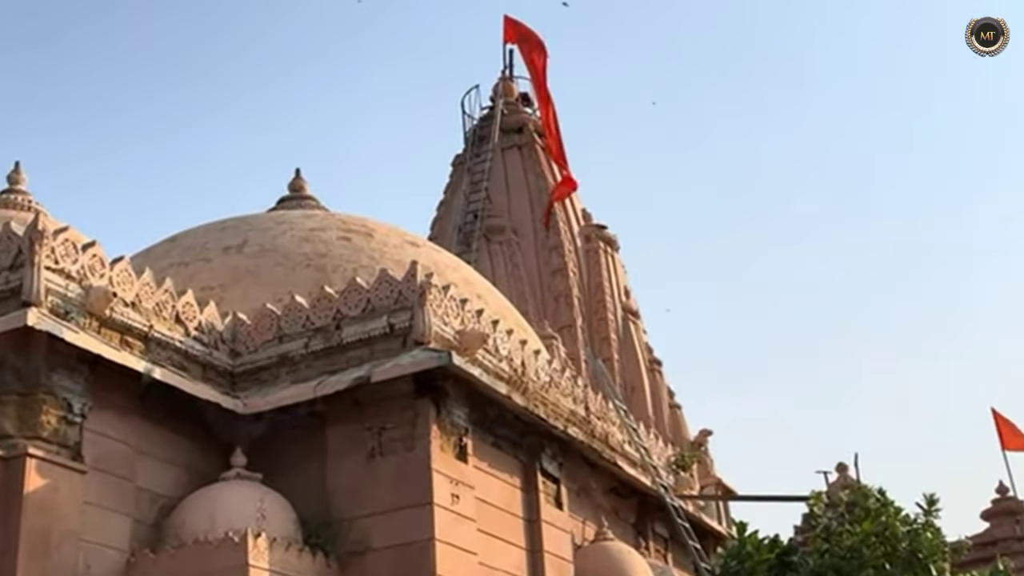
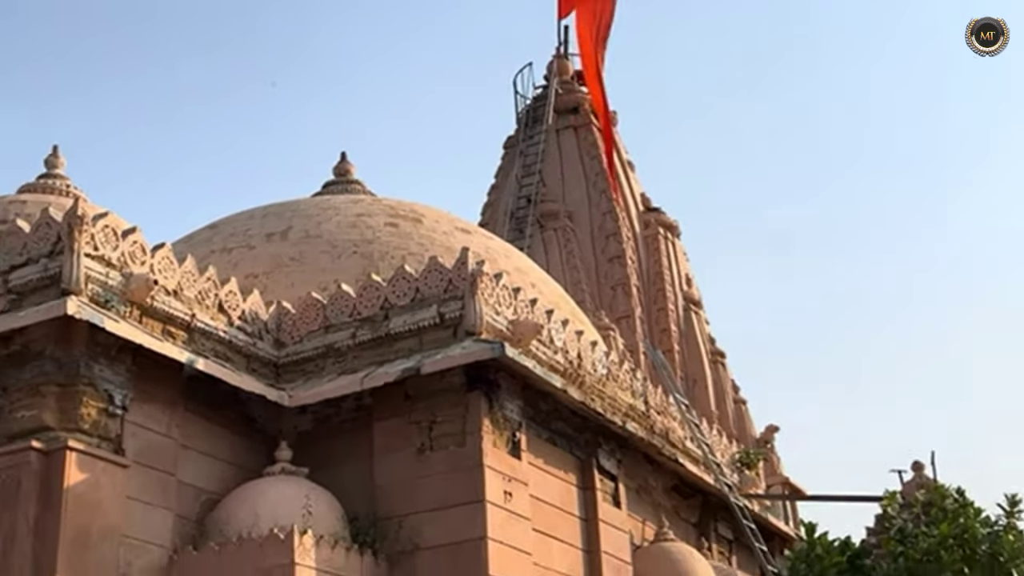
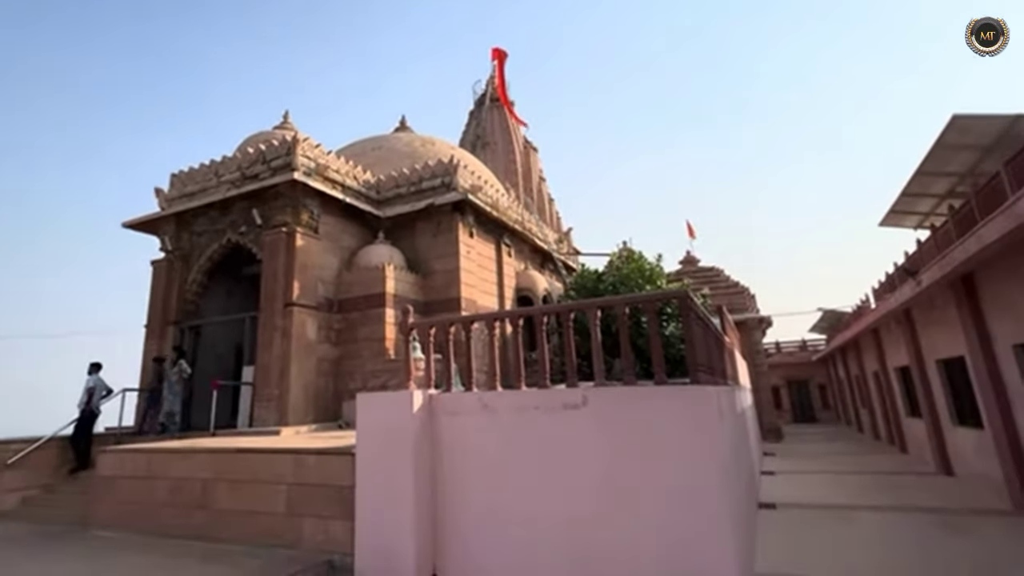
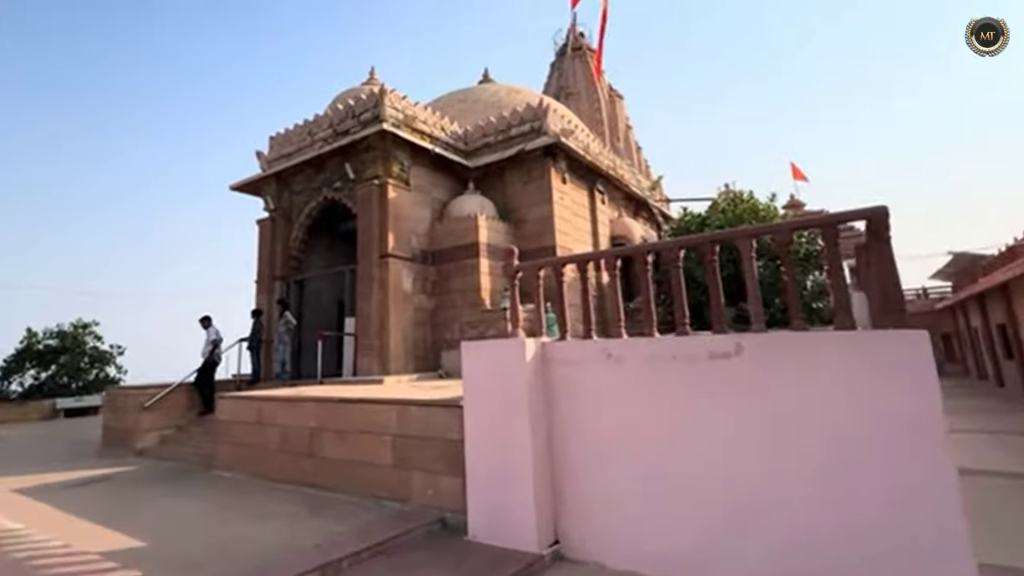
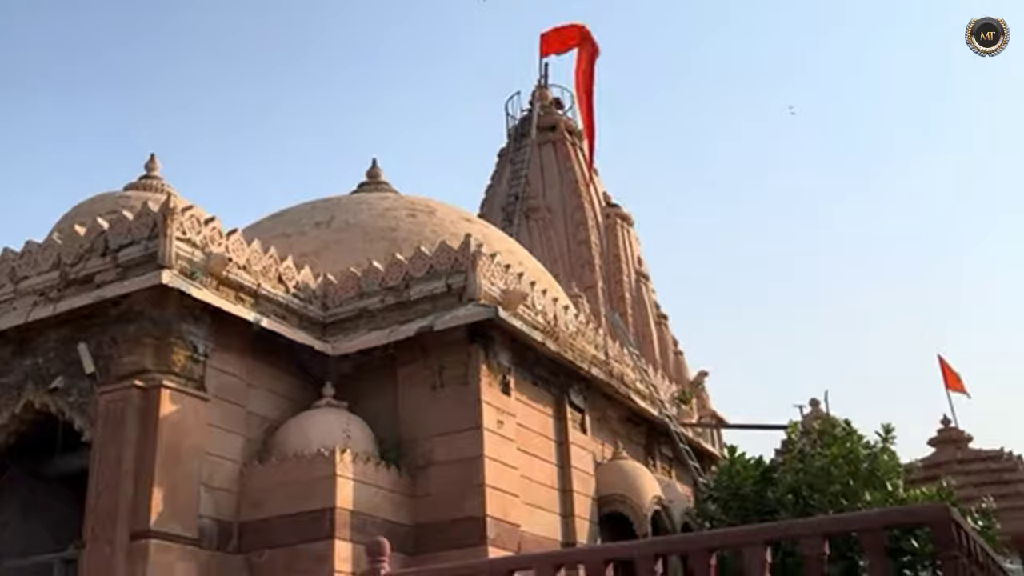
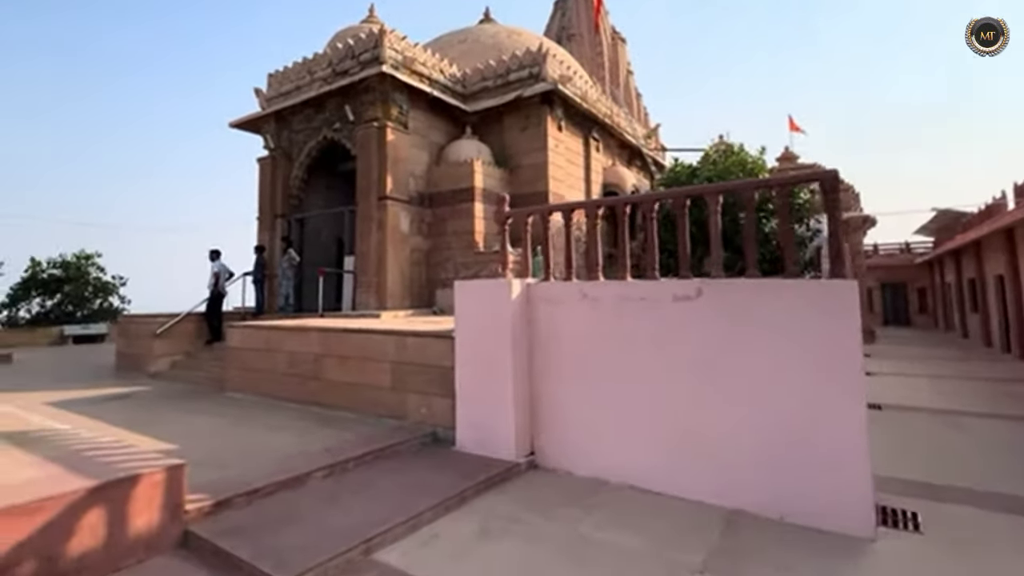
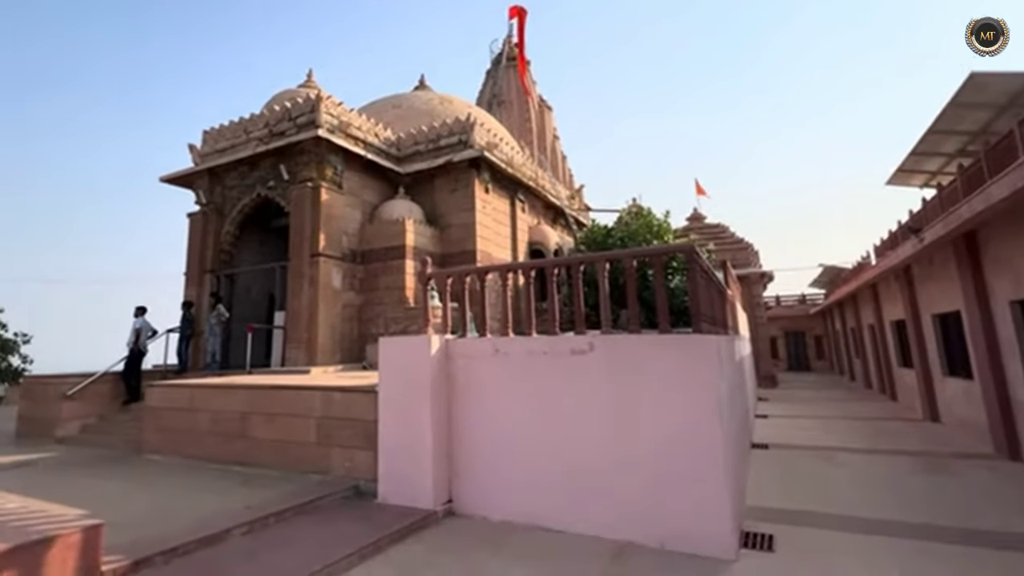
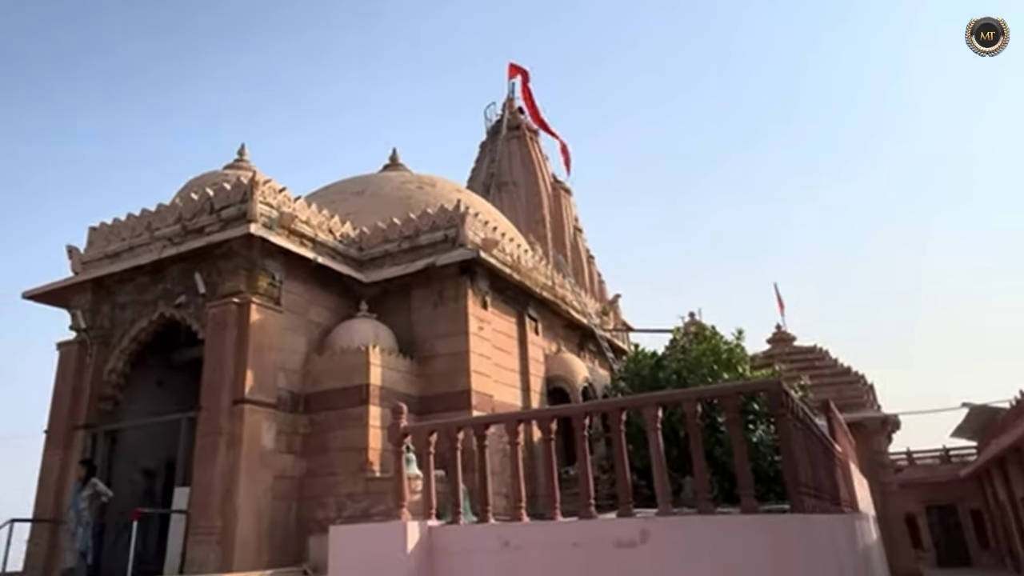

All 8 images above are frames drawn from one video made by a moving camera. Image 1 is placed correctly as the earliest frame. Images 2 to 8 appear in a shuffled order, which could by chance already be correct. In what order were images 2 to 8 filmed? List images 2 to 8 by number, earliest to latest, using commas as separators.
2, 5, 8, 3, 7, 6, 4
